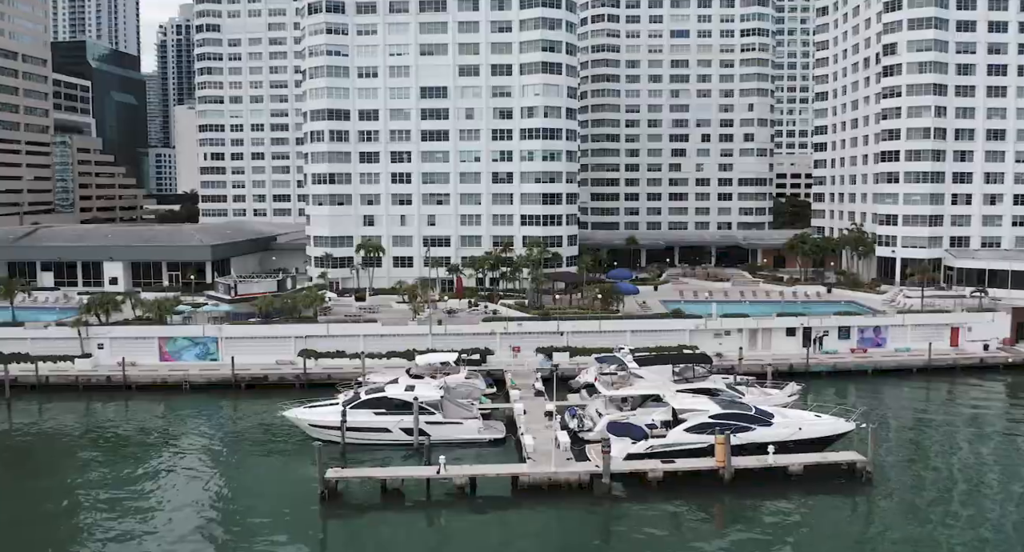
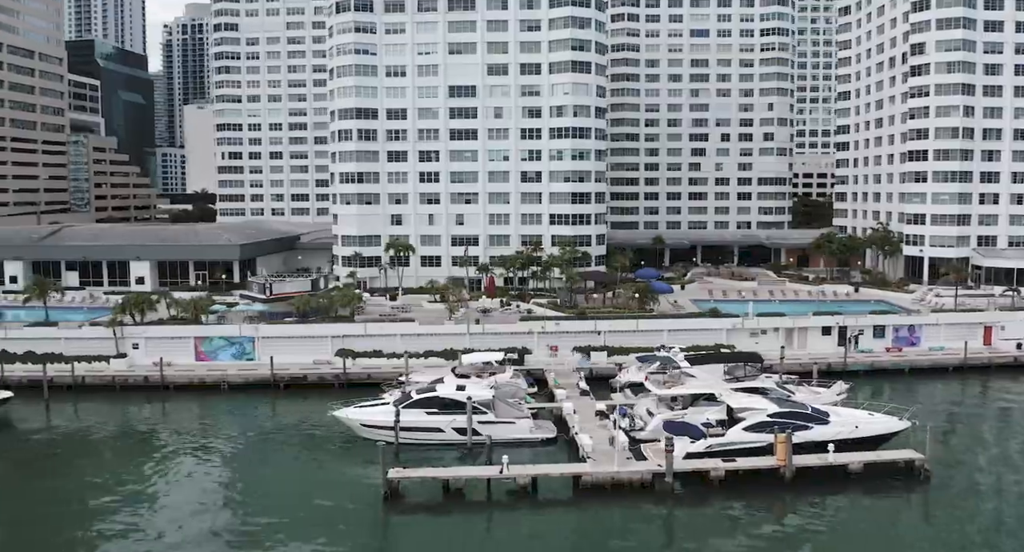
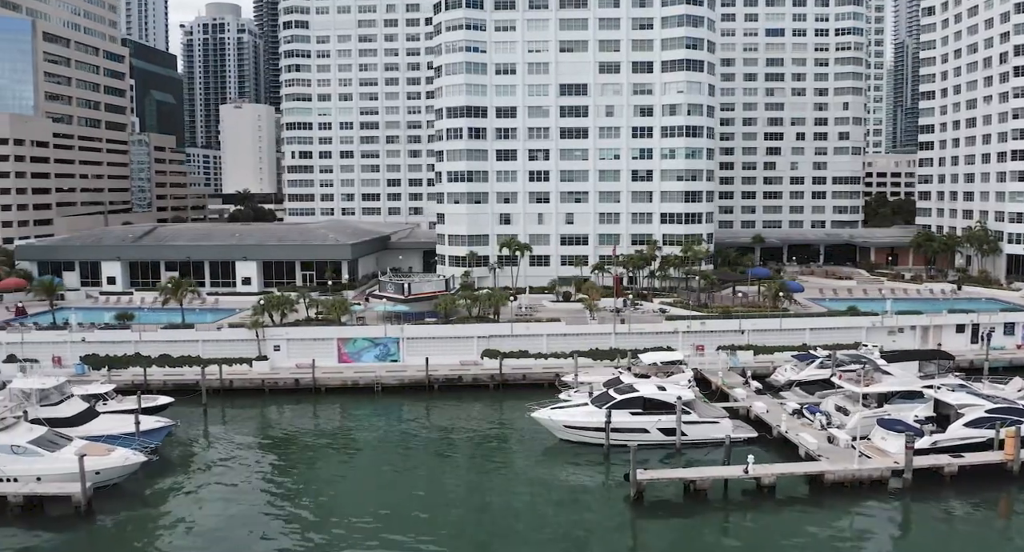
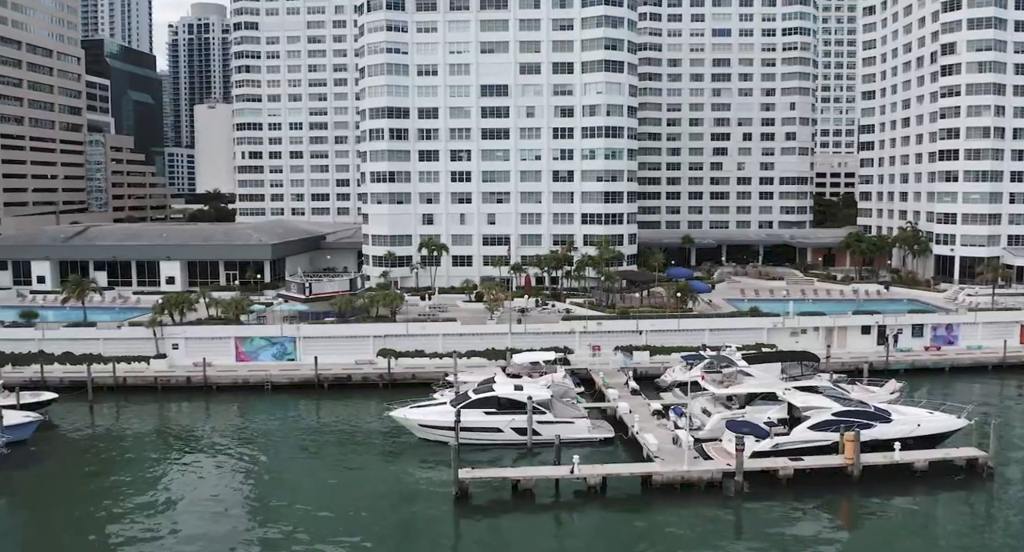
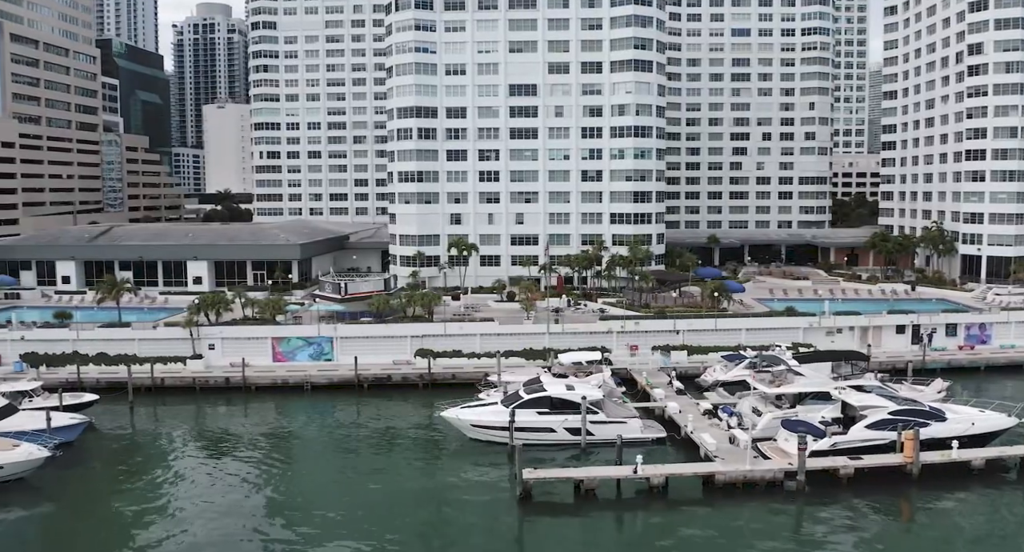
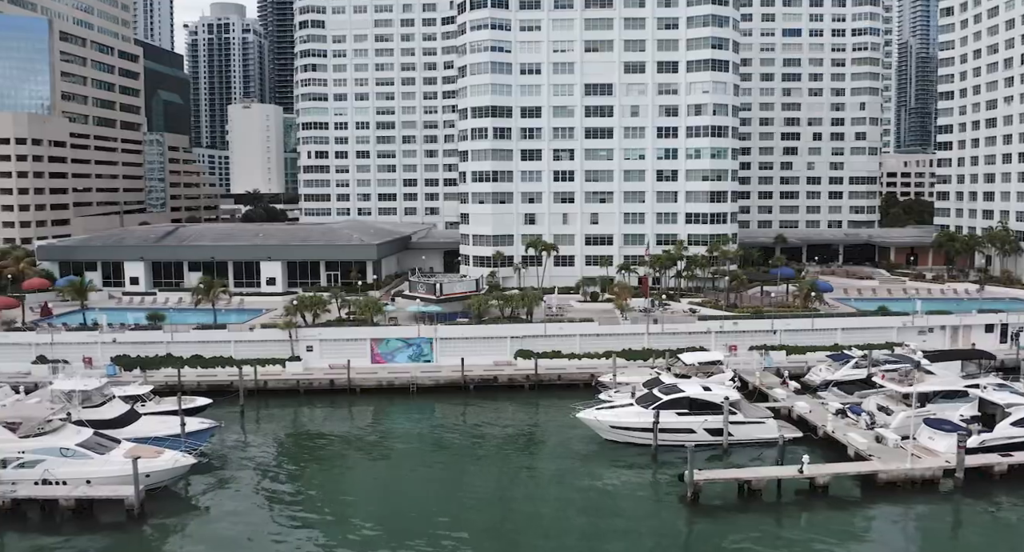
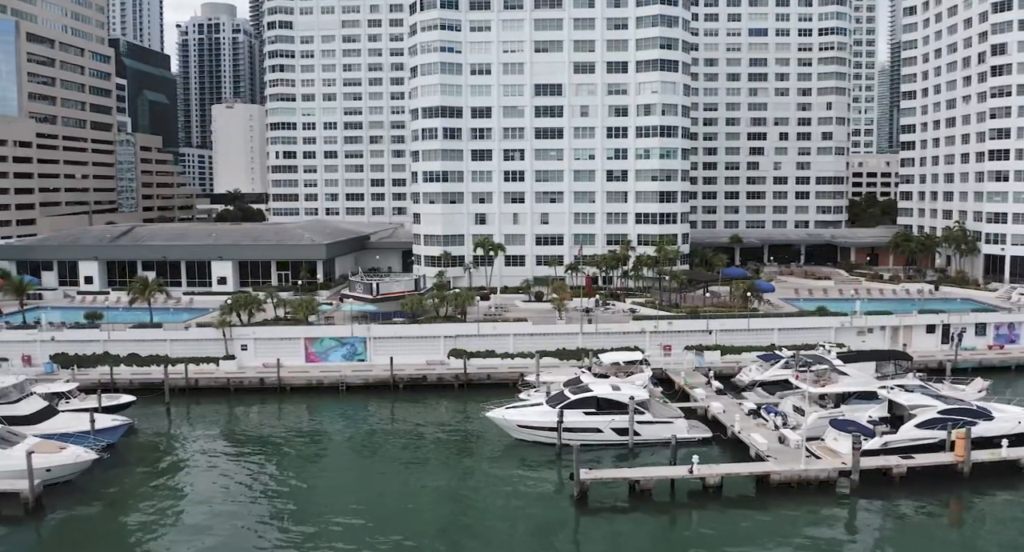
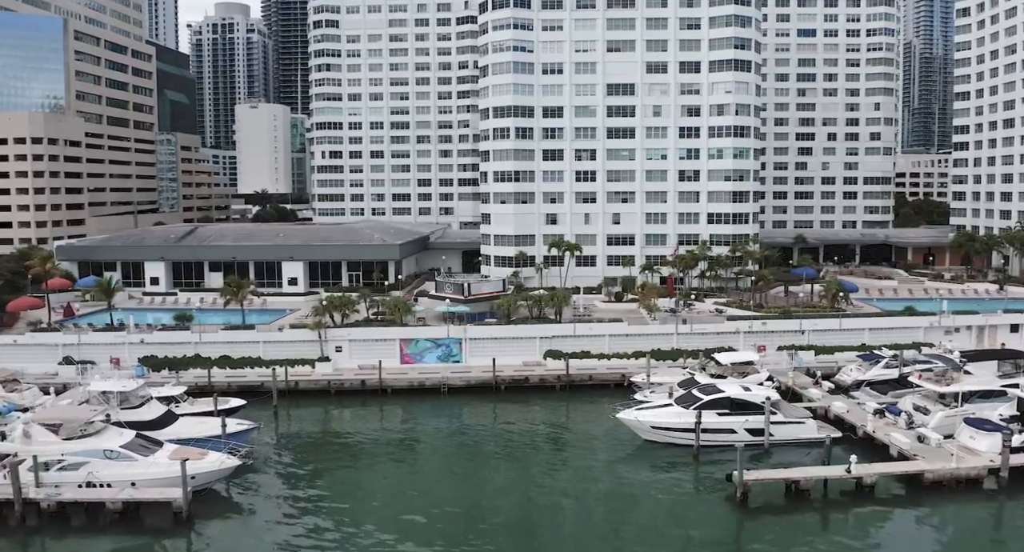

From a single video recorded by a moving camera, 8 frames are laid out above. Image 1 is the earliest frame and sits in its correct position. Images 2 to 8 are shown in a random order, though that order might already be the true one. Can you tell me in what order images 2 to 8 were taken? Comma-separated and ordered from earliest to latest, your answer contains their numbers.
2, 4, 5, 7, 3, 6, 8
